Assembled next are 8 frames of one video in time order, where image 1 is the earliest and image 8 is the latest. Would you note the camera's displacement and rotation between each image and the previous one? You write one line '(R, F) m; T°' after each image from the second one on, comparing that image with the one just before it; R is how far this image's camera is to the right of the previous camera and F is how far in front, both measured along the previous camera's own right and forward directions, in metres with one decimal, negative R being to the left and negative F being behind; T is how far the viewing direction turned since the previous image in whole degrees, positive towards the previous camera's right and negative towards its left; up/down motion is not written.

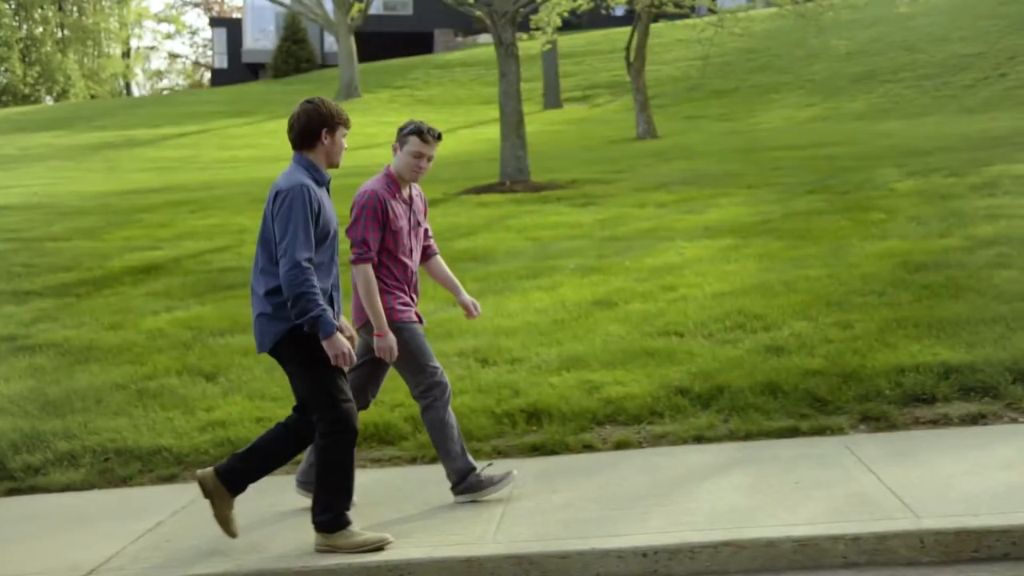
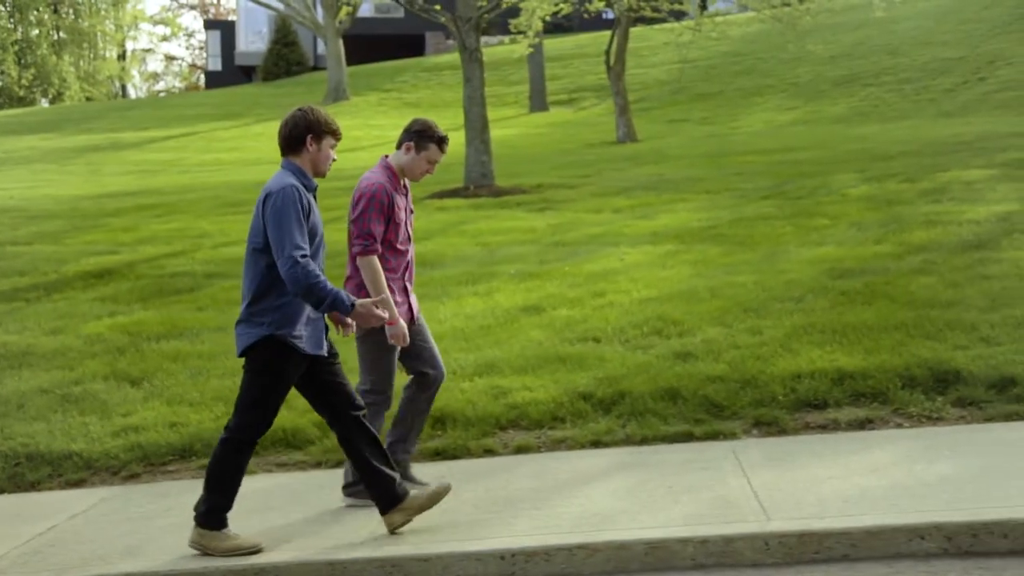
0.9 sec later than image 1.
(+0.4, -0.1) m; +1°
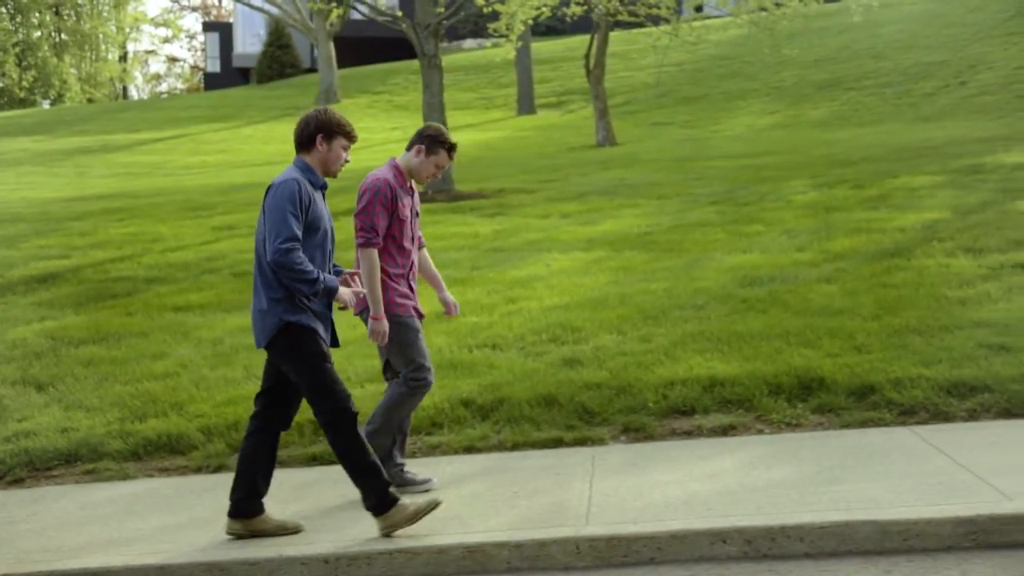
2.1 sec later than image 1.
(+0.6, -0.1) m; +1°
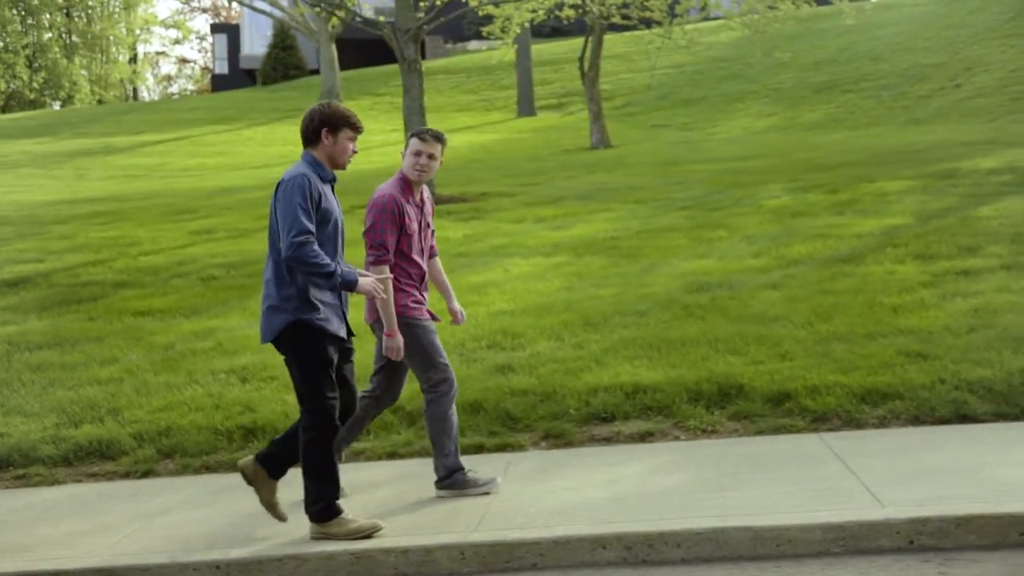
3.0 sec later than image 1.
(+0.4, -0.1) m; 0°
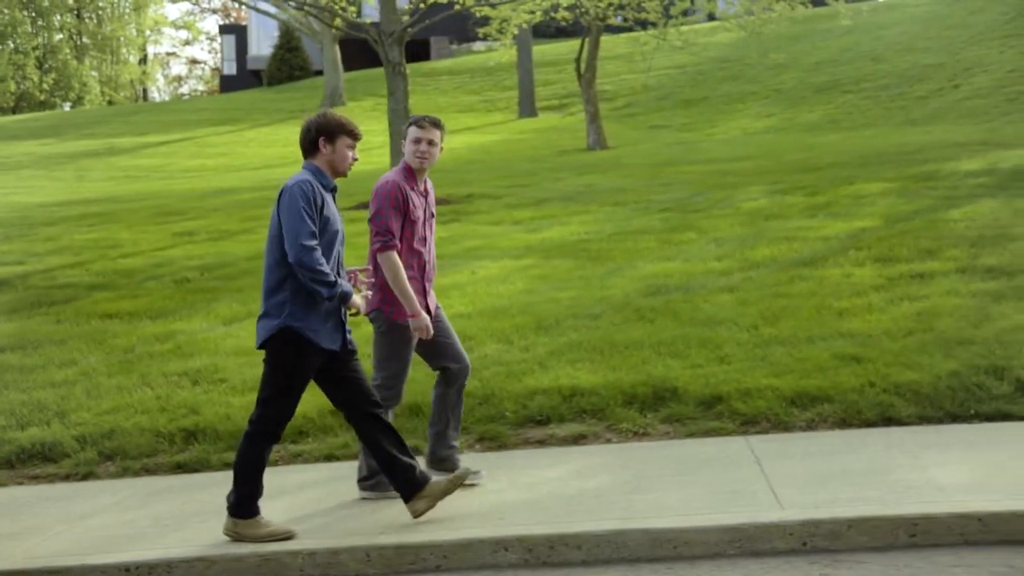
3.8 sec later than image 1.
(+0.3, -0.1) m; 0°
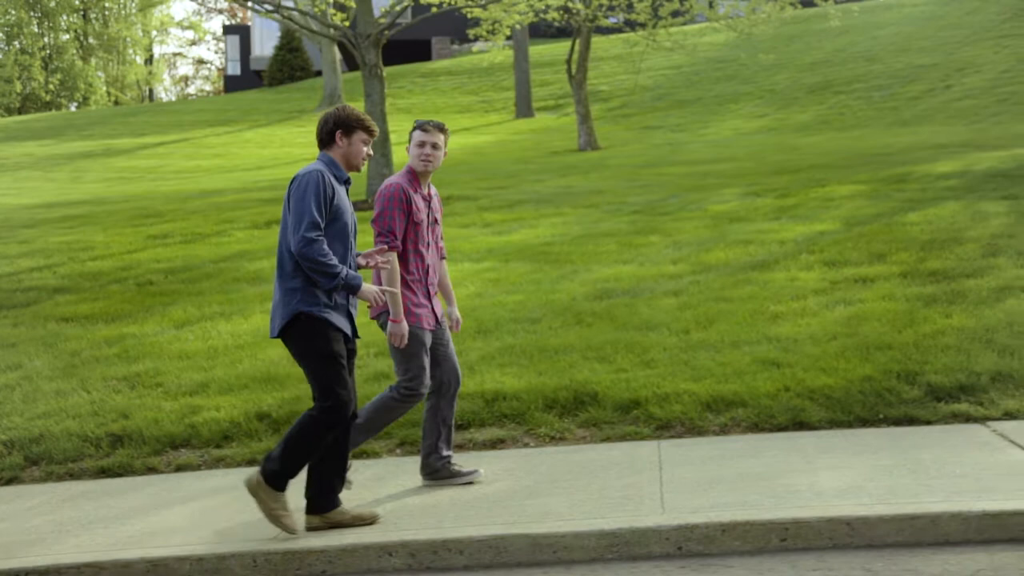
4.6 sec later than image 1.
(+0.4, -0.1) m; 0°
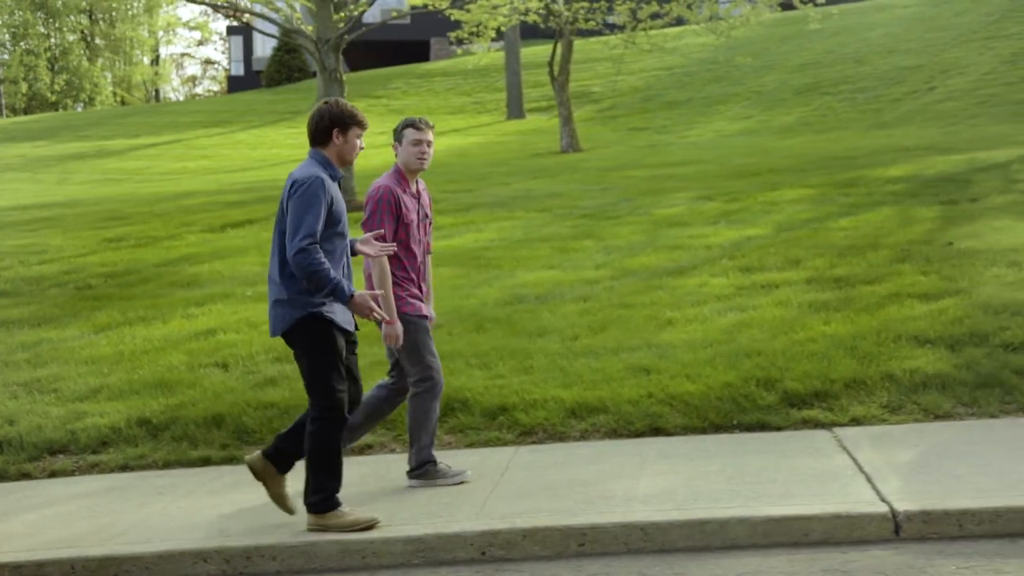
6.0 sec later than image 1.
(+0.7, -0.1) m; +1°
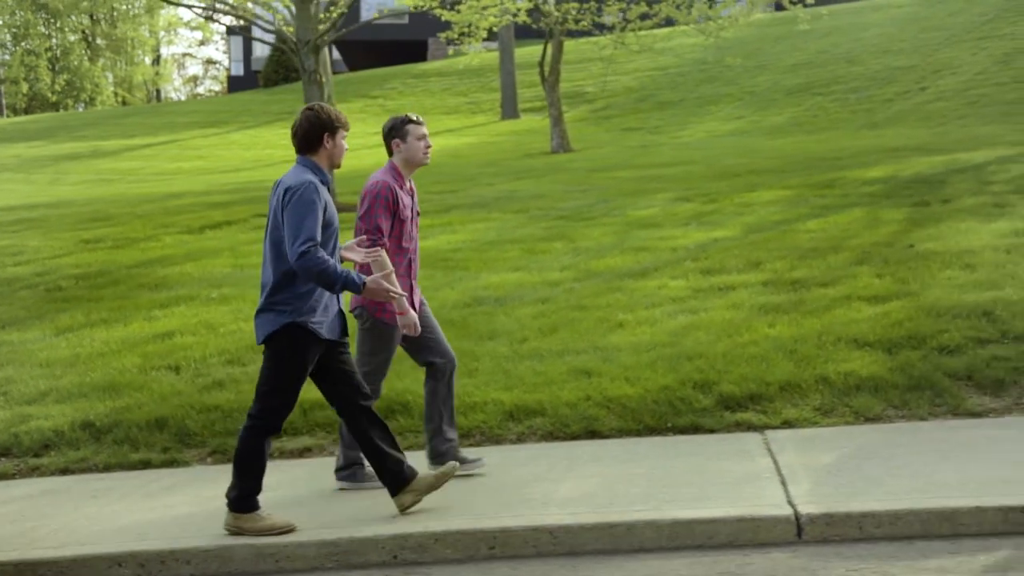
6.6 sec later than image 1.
(+0.3, 0.0) m; 0°
